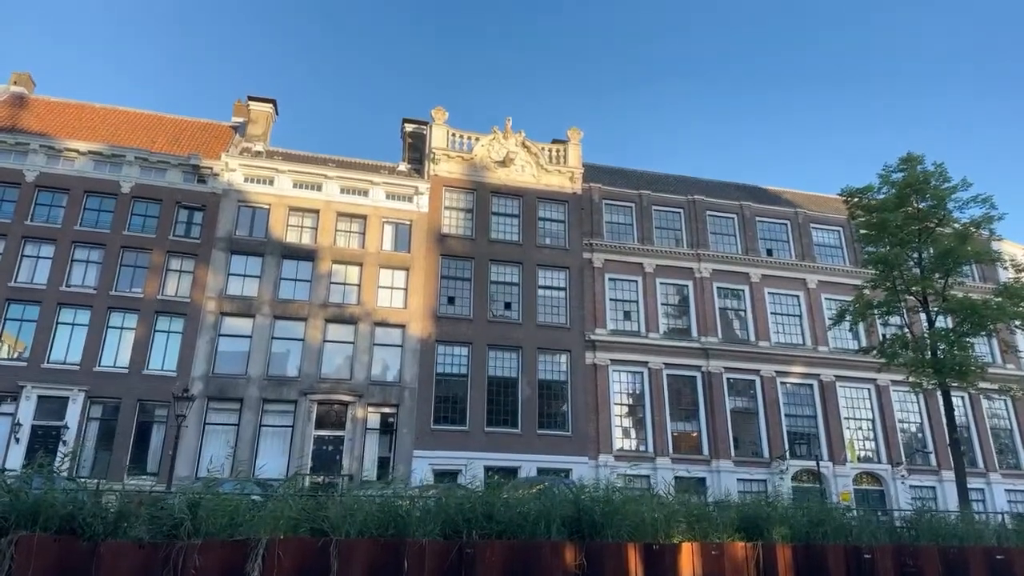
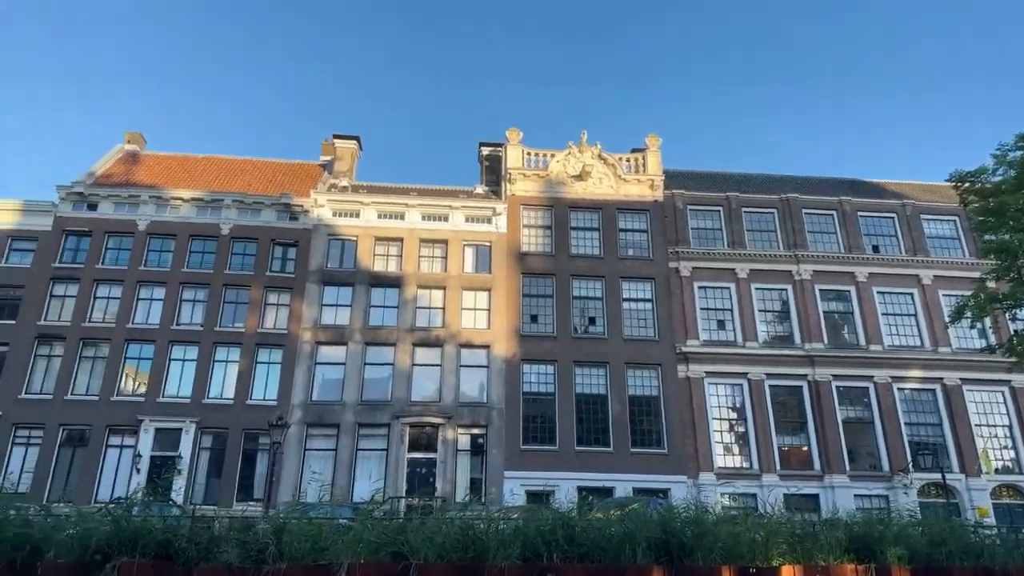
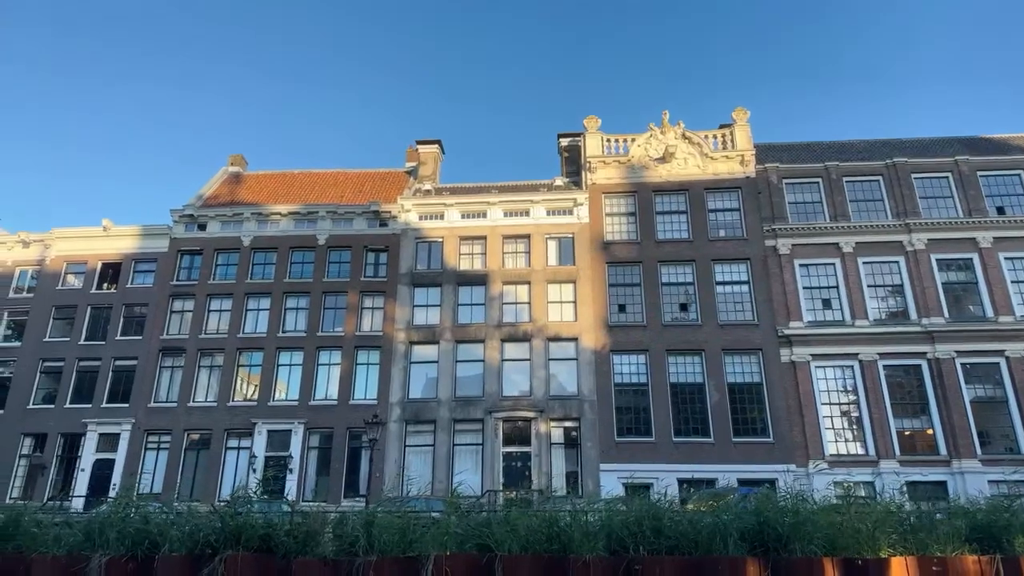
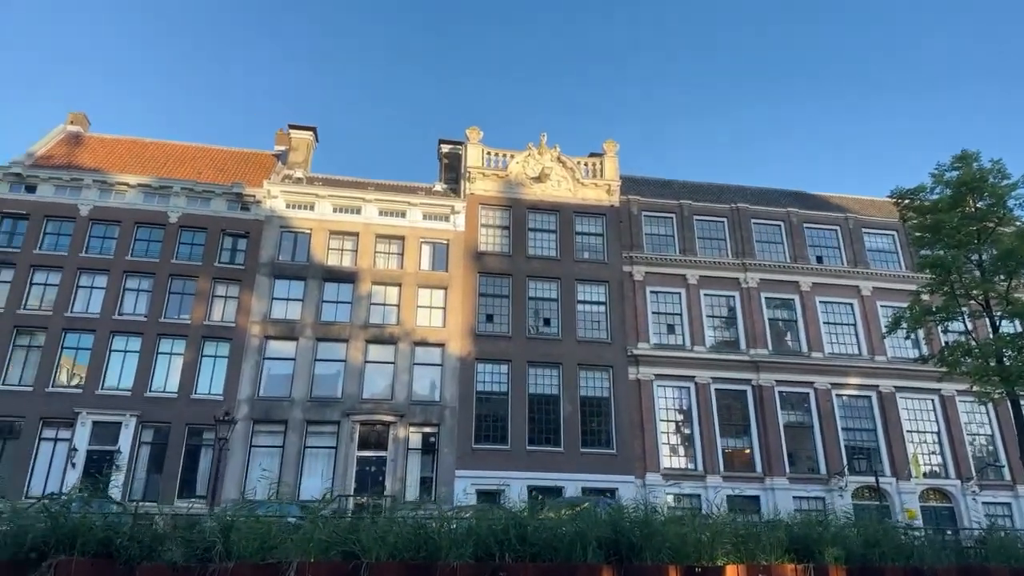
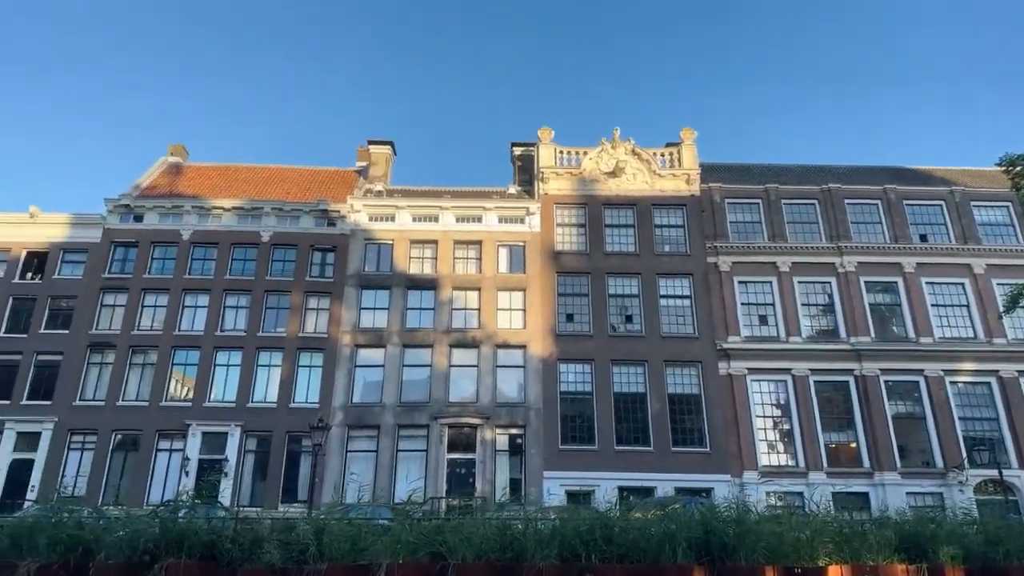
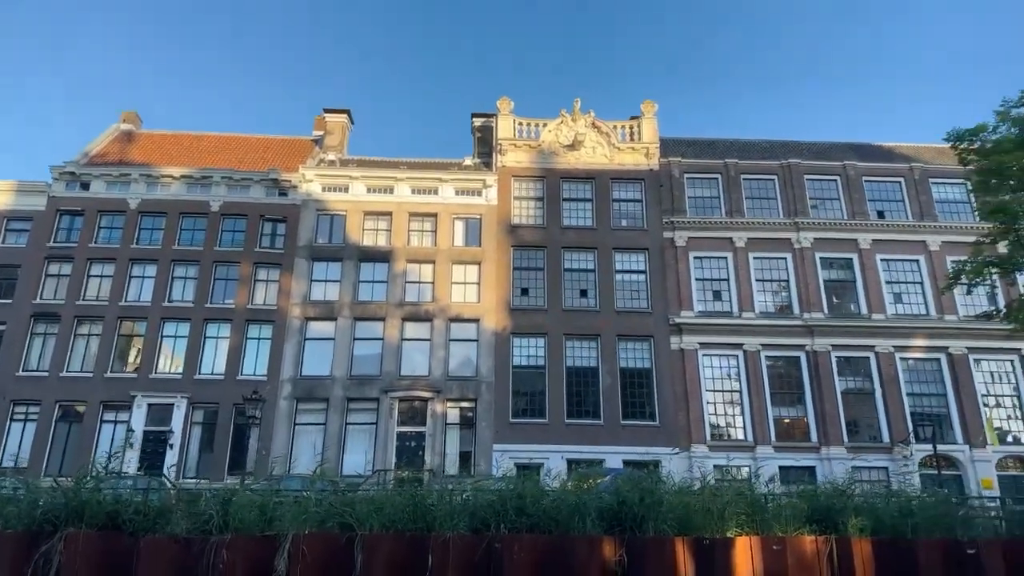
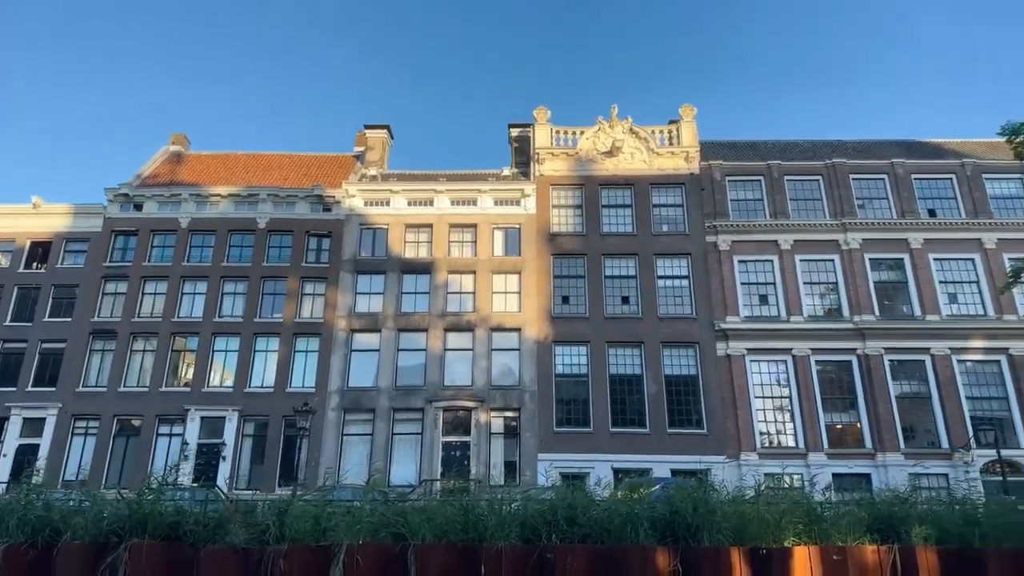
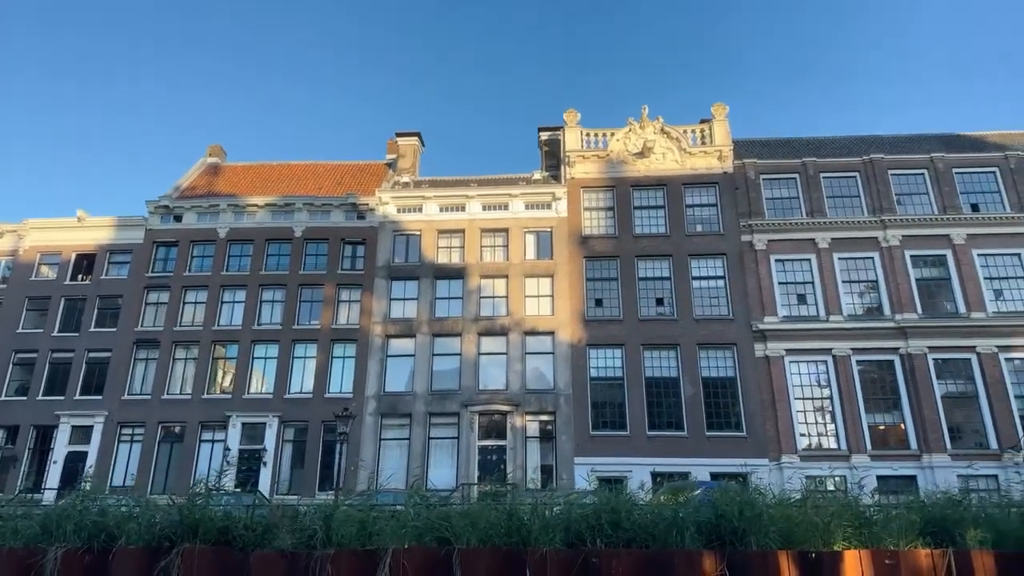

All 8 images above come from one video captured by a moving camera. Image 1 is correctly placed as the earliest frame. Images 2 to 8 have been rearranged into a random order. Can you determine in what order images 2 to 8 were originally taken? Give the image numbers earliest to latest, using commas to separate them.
4, 2, 5, 3, 8, 7, 6
